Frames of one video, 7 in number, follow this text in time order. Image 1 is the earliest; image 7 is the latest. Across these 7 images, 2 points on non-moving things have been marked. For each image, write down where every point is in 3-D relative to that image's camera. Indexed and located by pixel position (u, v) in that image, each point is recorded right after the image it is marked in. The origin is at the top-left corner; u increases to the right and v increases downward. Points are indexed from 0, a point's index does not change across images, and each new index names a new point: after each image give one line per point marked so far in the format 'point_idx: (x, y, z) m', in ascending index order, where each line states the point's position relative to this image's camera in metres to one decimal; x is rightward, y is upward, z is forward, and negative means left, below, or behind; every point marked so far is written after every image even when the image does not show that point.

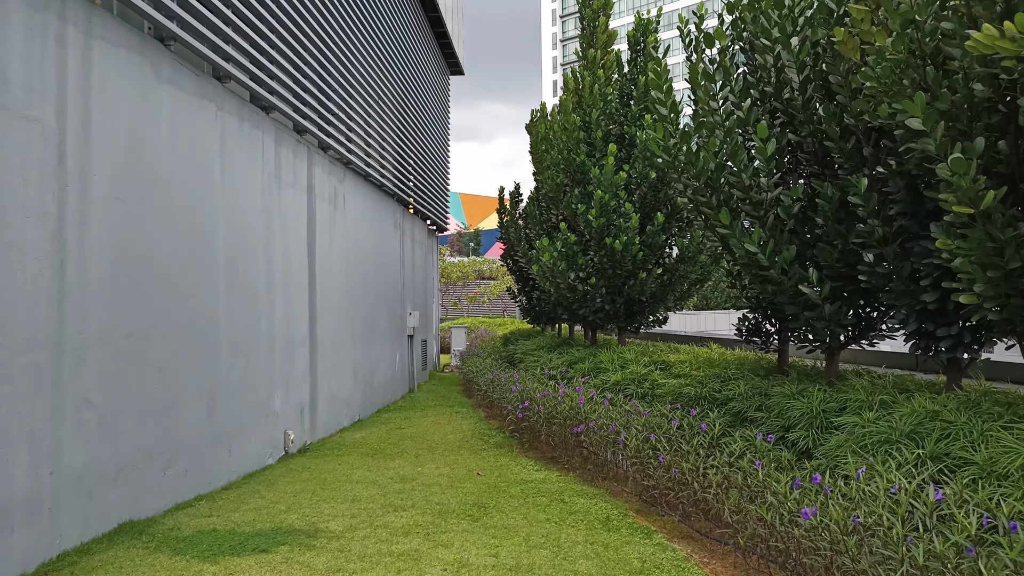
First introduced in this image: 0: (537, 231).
0: (+0.3, +0.7, +8.9) m
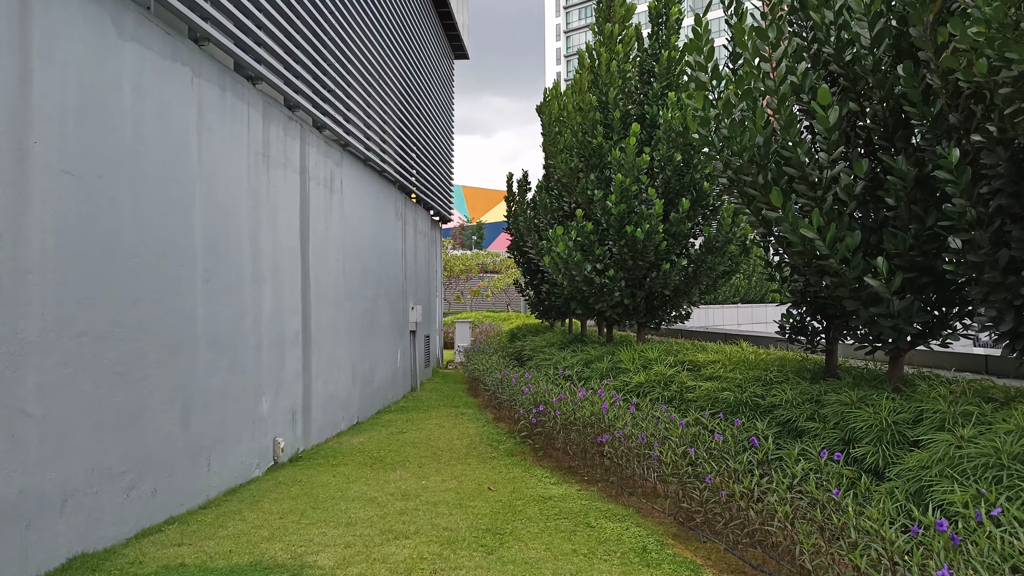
0: (+0.4, +0.7, +8.3) m
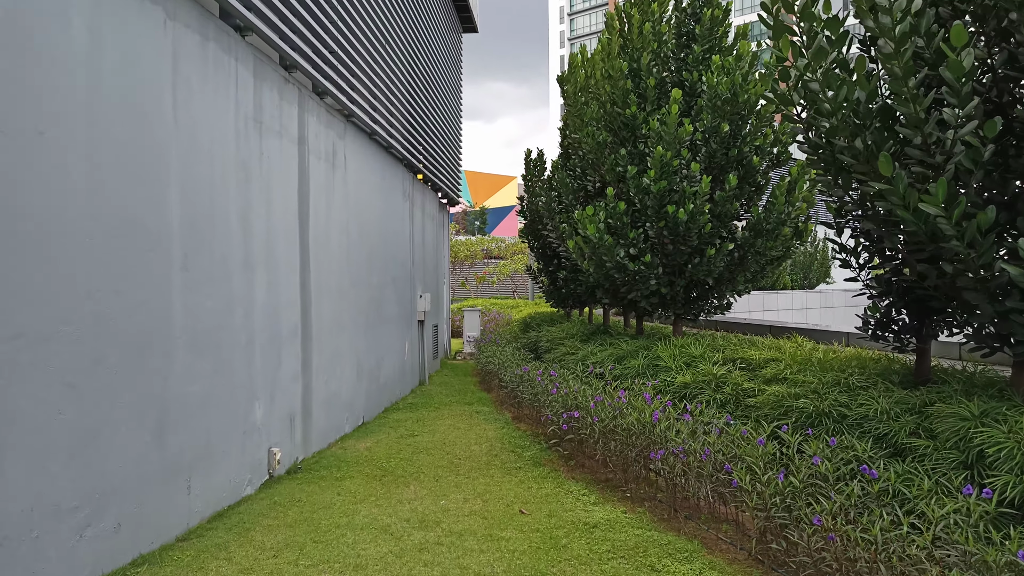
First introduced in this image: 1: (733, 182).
0: (+0.6, +0.9, +7.6) m
1: (+1.6, +0.8, +5.6) m
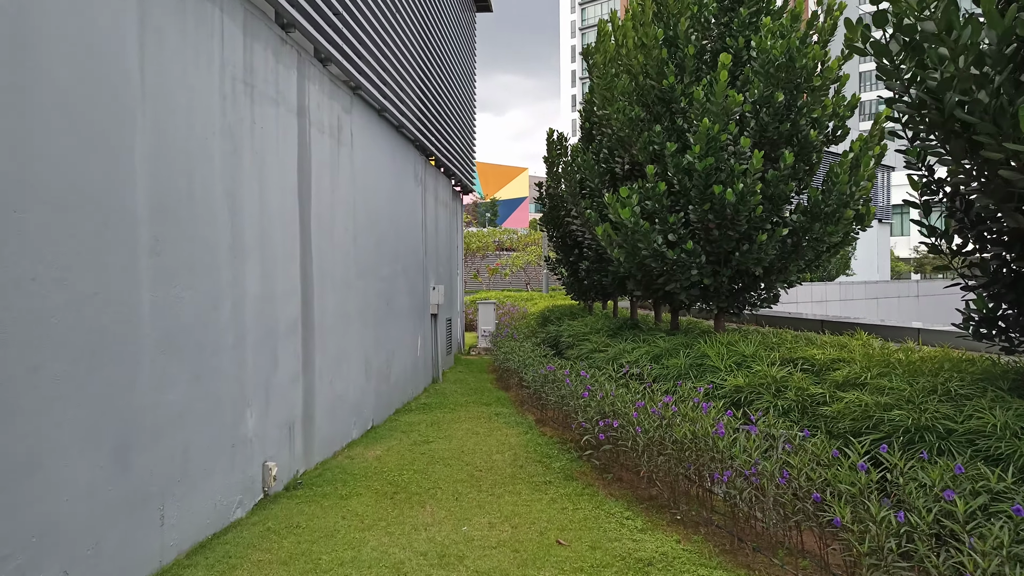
0: (+0.8, +0.9, +7.0) m
1: (+1.8, +0.8, +4.9) m
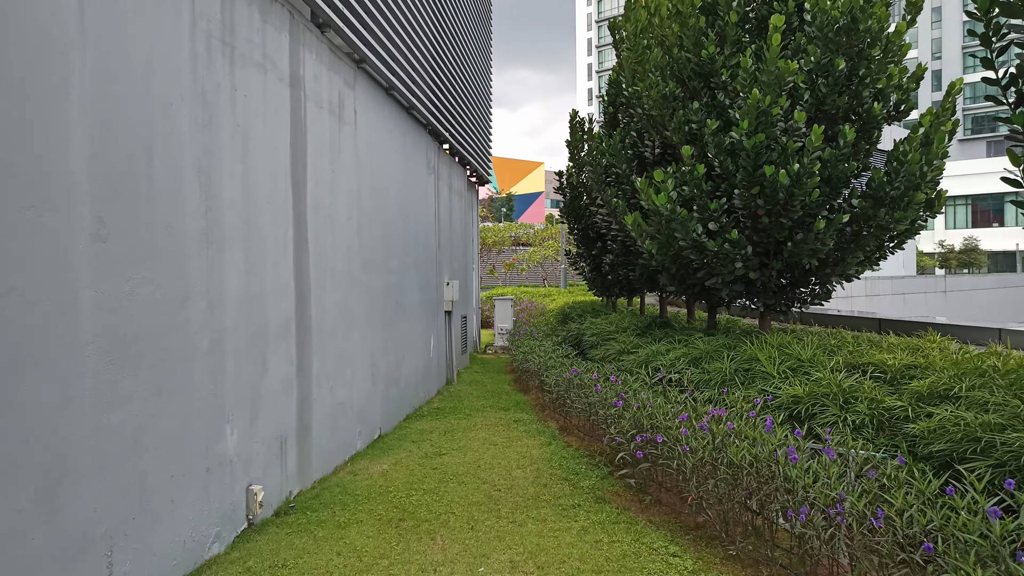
0: (+1.0, +1.0, +6.4) m
1: (+1.9, +0.9, +4.3) m
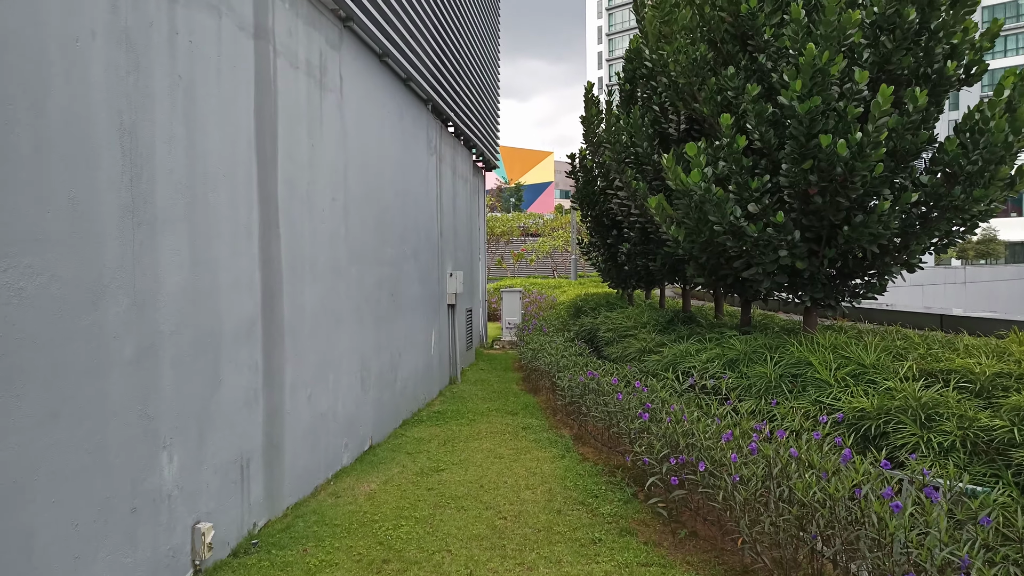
0: (+1.0, +1.0, +5.7) m
1: (+1.9, +0.9, +3.6) m
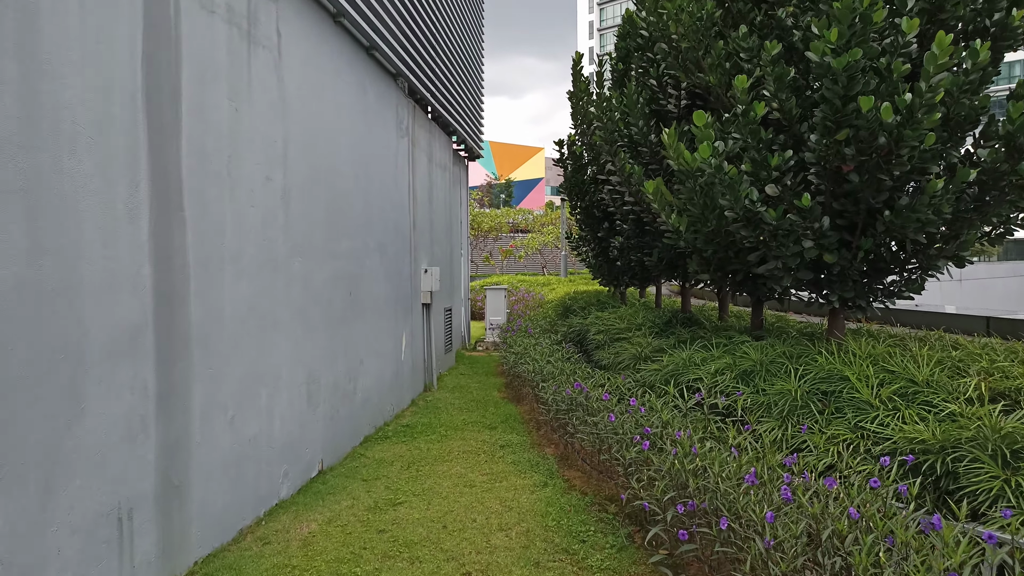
0: (+0.9, +1.1, +5.0) m
1: (+1.8, +0.9, +3.0) m
